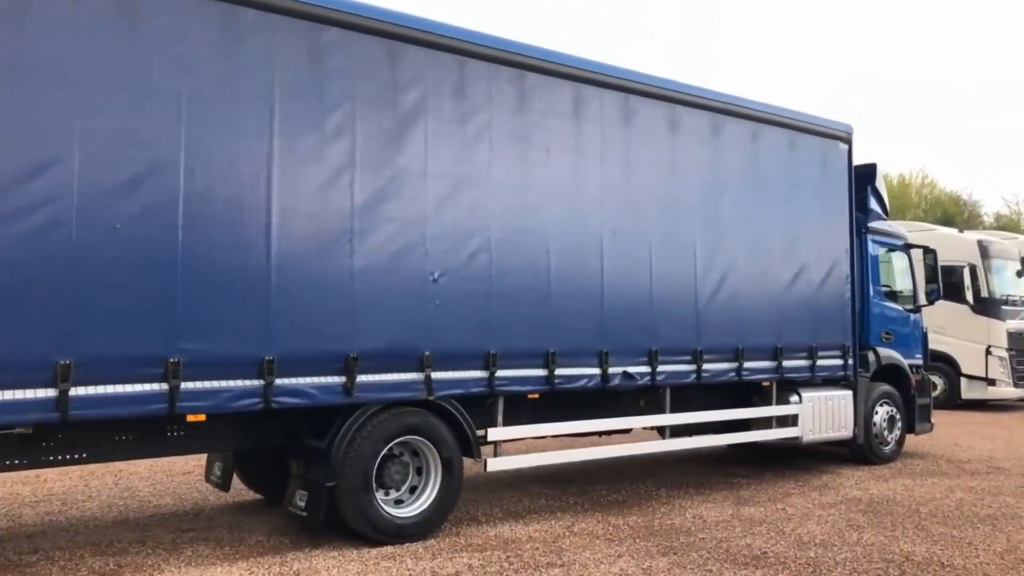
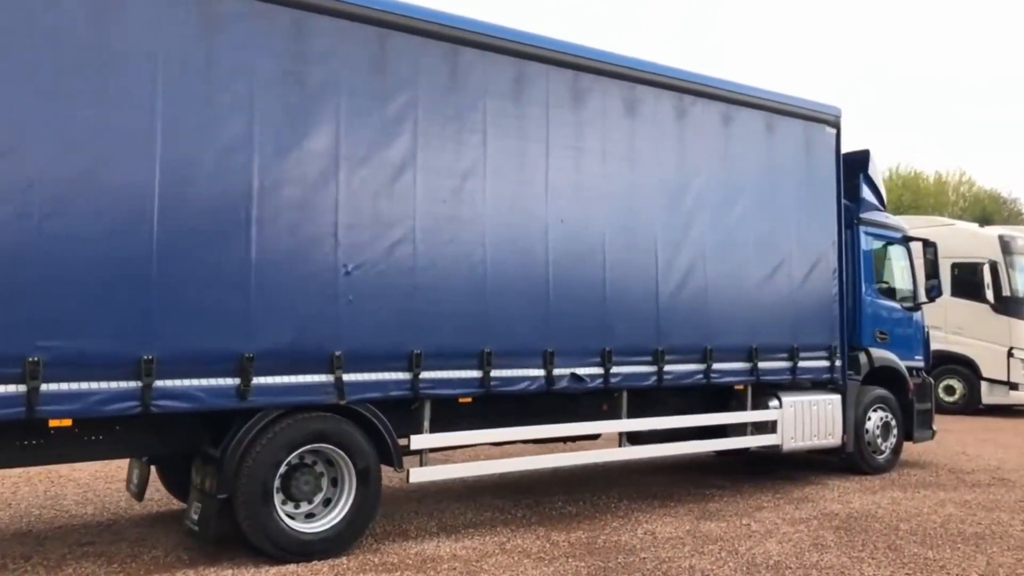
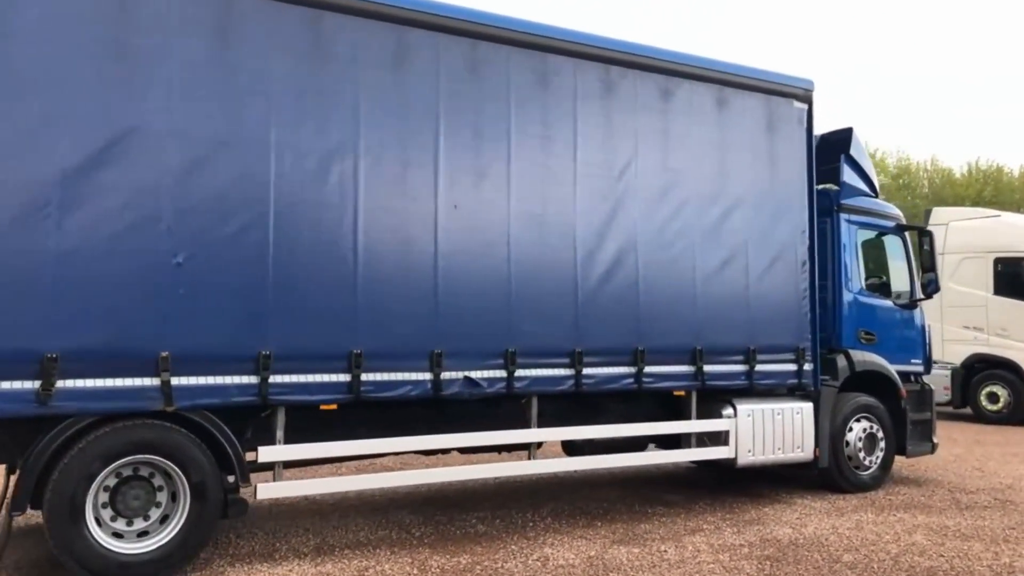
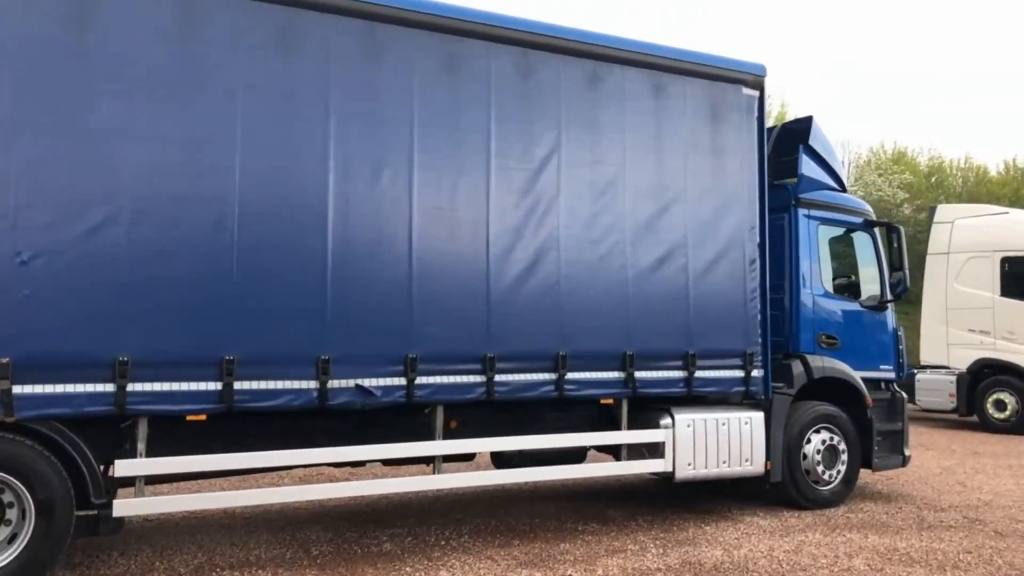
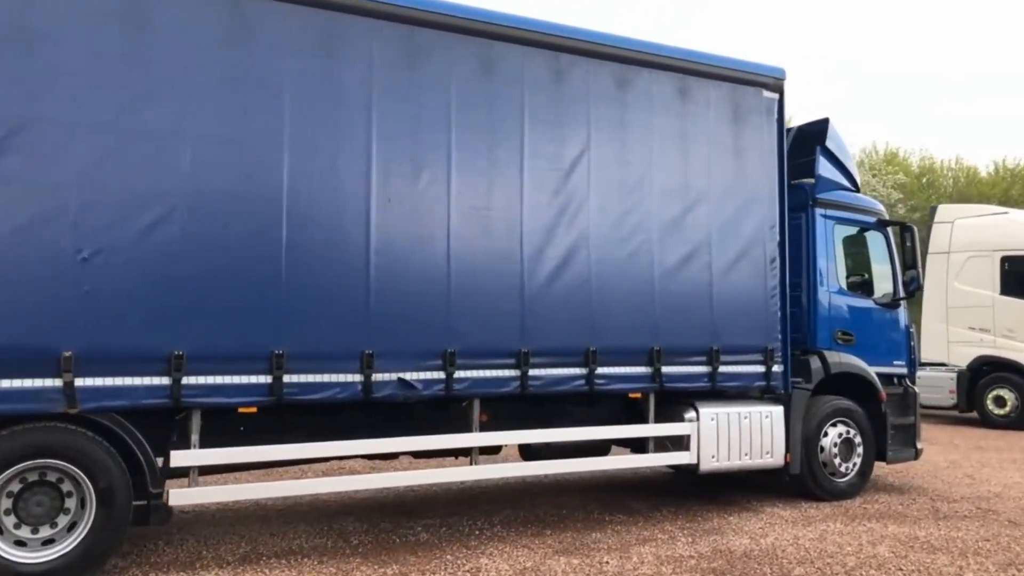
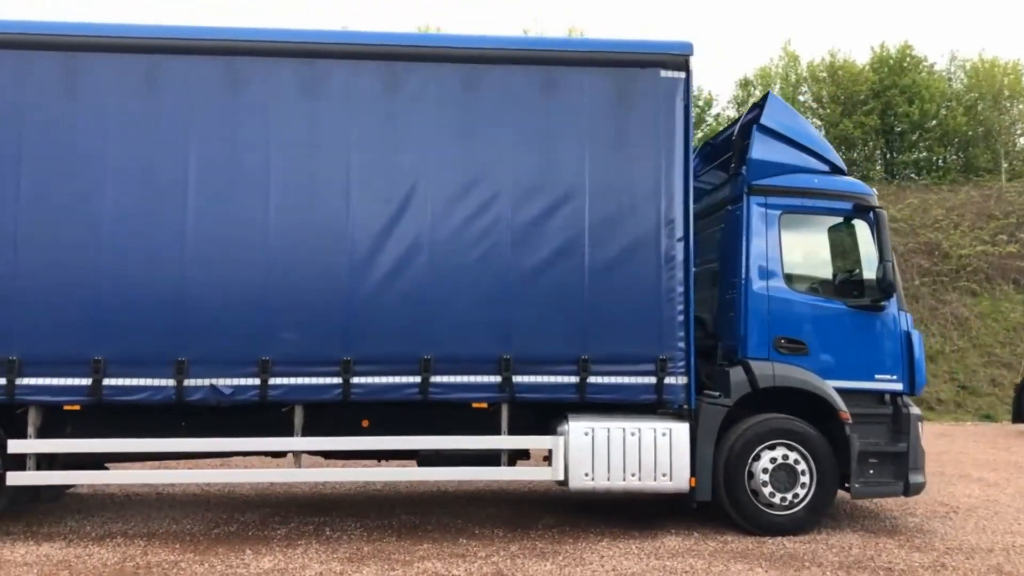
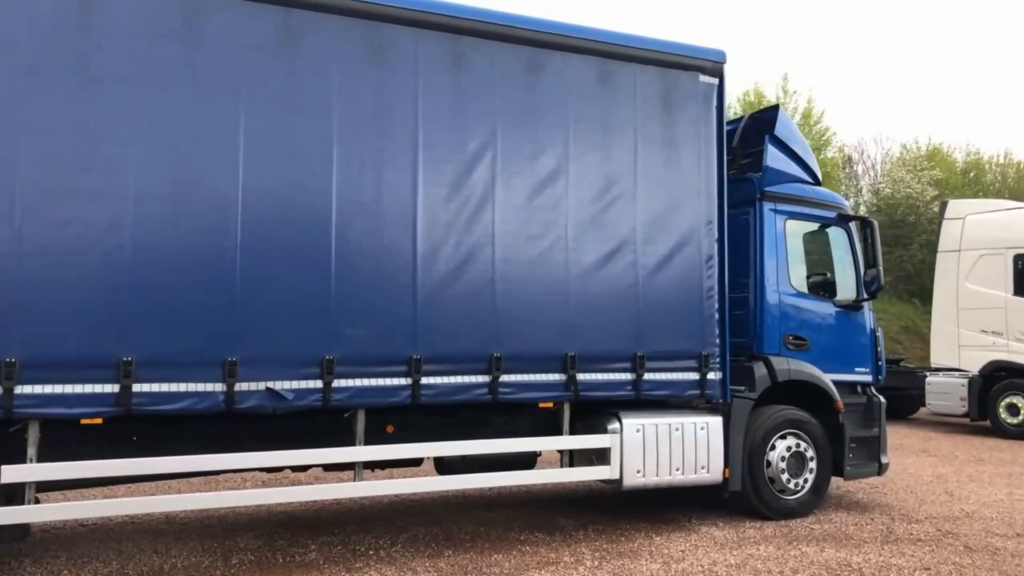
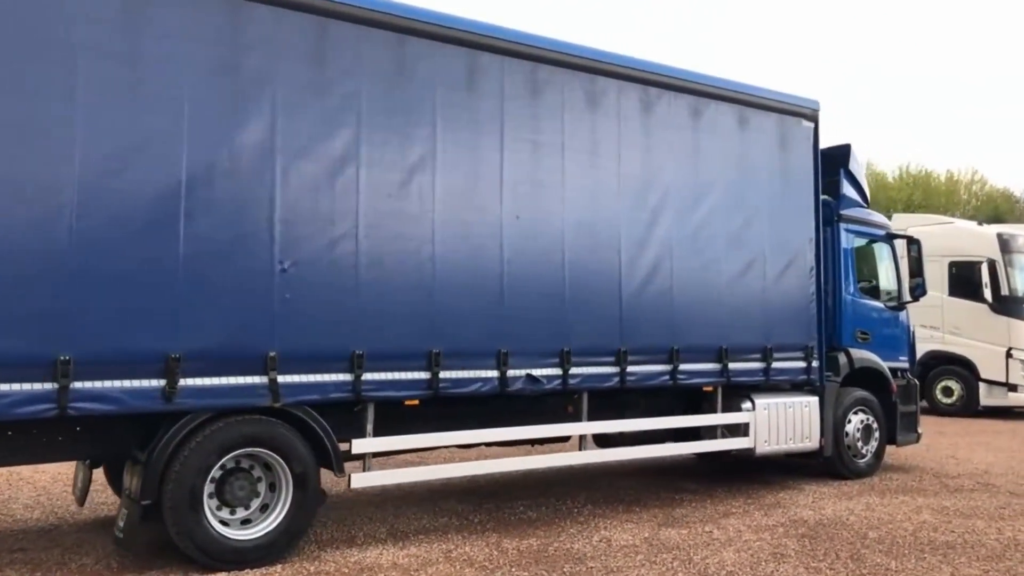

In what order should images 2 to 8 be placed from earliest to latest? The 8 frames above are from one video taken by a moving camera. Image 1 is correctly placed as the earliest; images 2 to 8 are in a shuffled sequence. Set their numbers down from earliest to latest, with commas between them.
2, 8, 3, 5, 4, 7, 6
